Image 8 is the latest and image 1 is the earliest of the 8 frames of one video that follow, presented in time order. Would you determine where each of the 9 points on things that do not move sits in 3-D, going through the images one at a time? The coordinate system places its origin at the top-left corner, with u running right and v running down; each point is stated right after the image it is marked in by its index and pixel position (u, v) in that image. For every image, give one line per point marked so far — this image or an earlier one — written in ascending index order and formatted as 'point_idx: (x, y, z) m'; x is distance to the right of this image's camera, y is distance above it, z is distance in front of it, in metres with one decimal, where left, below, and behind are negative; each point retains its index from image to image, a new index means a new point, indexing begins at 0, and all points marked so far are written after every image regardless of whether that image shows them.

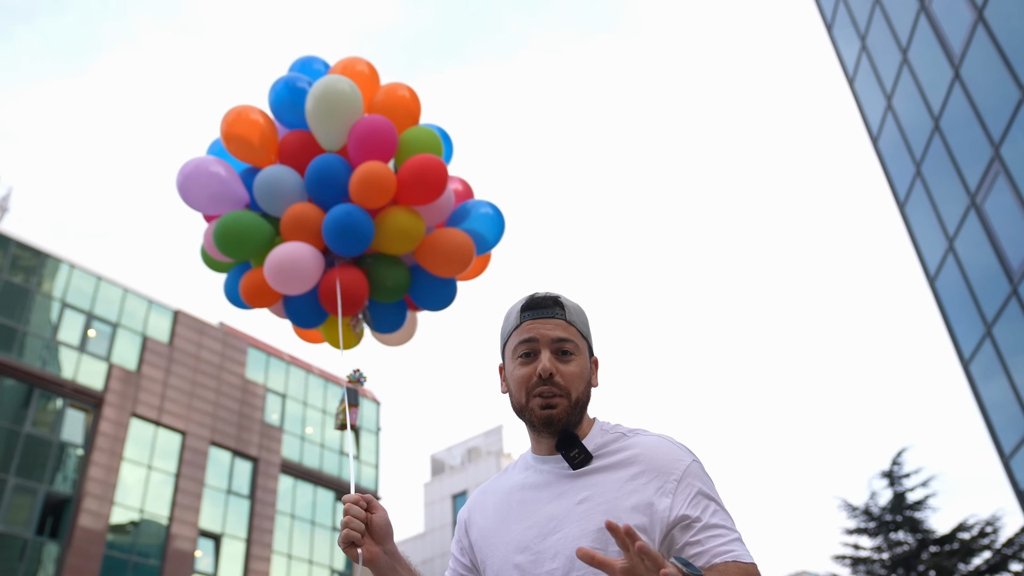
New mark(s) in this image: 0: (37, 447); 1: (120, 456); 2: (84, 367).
0: (-9.9, -3.3, +17.5) m
1: (-8.8, -3.8, +18.9) m
2: (-9.8, -1.8, +19.0) m
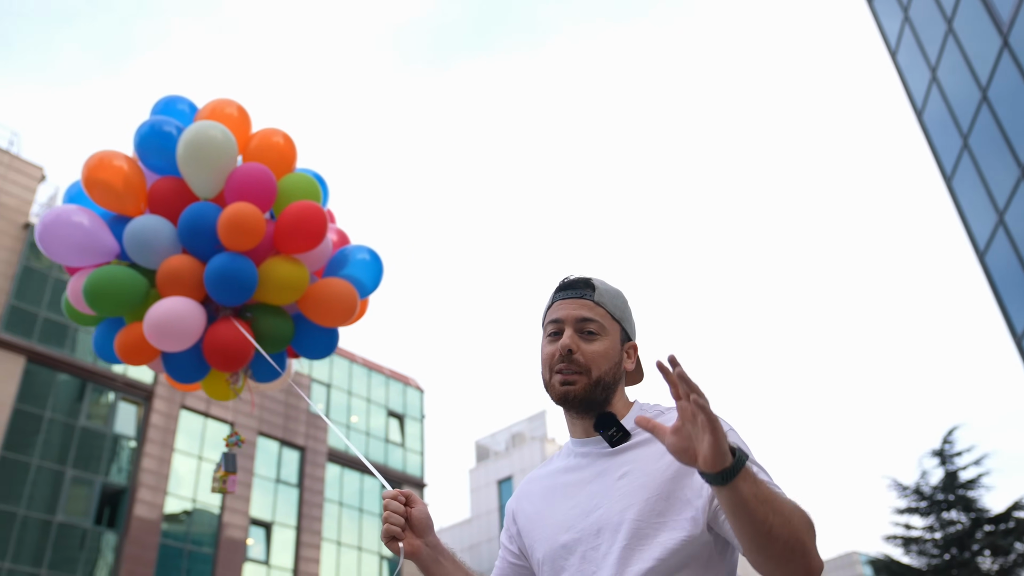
0: (-9.0, -3.3, +18.0) m
1: (-7.8, -3.7, +19.3) m
2: (-8.8, -1.7, +19.4) m
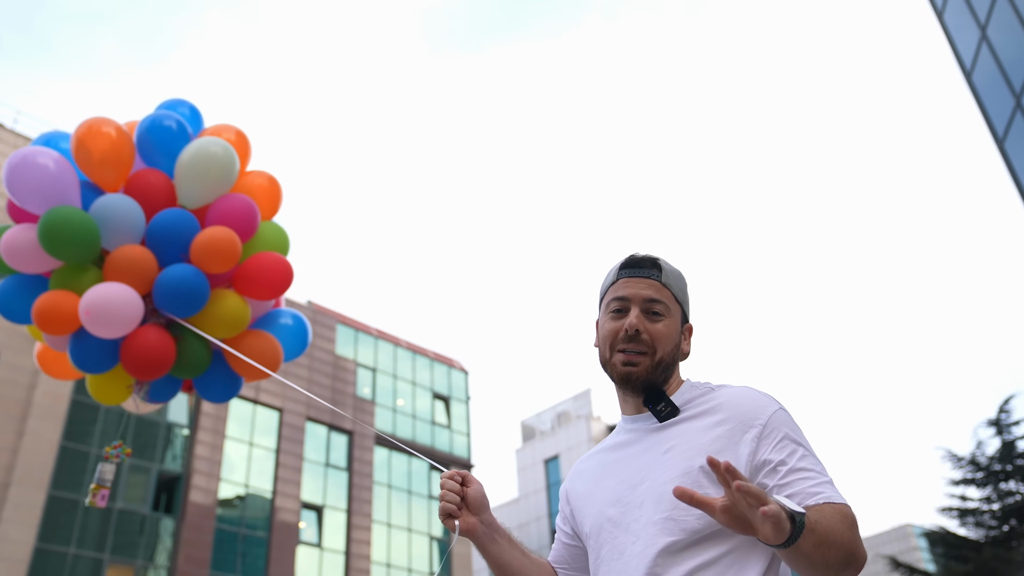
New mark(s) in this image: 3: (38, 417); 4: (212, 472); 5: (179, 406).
0: (-8.0, -3.1, +18.4) m
1: (-6.8, -3.4, +19.7) m
2: (-7.8, -1.5, +19.8) m
3: (-9.5, -2.6, +16.8) m
4: (-6.8, -4.2, +19.0) m
5: (-7.7, -2.7, +19.4) m
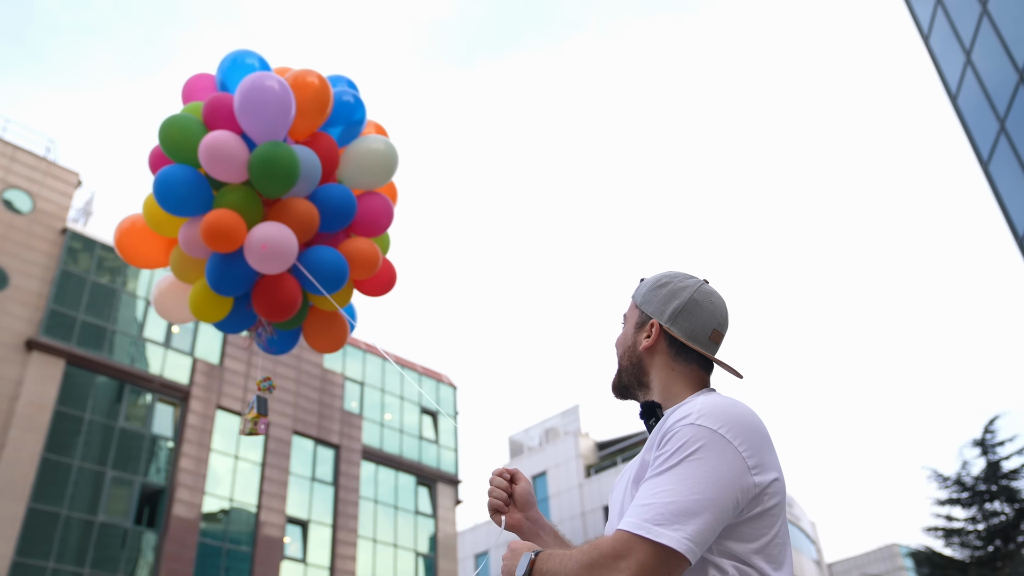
0: (-8.3, -3.3, +18.2) m
1: (-7.1, -3.7, +19.5) m
2: (-8.1, -1.7, +19.6) m
3: (-9.7, -2.8, +16.6) m
4: (-7.1, -4.4, +18.8) m
5: (-8.0, -3.0, +19.2) m
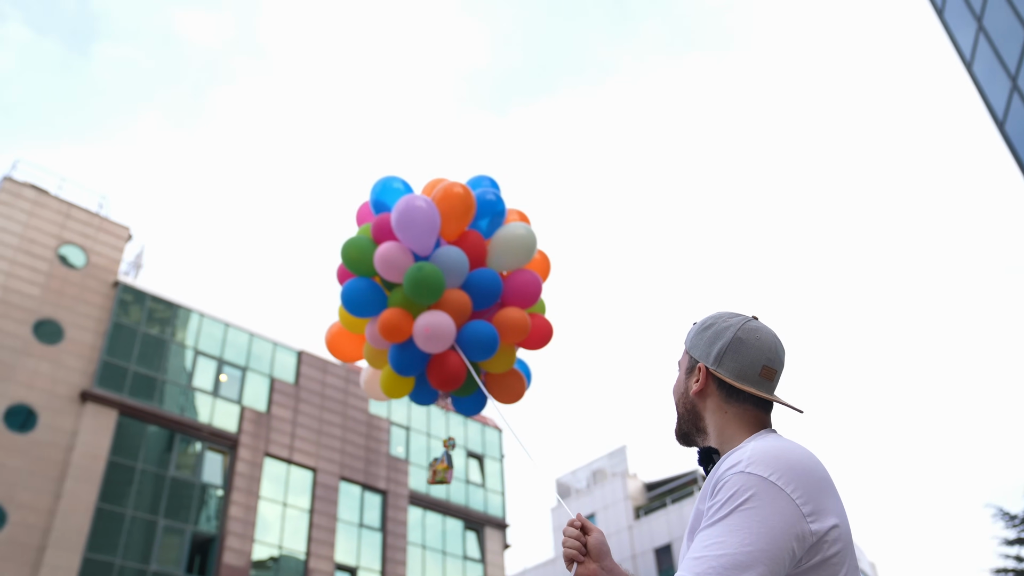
0: (-7.3, -4.4, +18.4) m
1: (-6.0, -4.8, +19.6) m
2: (-7.0, -2.9, +19.9) m
3: (-8.8, -3.8, +16.9) m
4: (-6.0, -5.5, +18.9) m
5: (-6.9, -4.1, +19.4) m
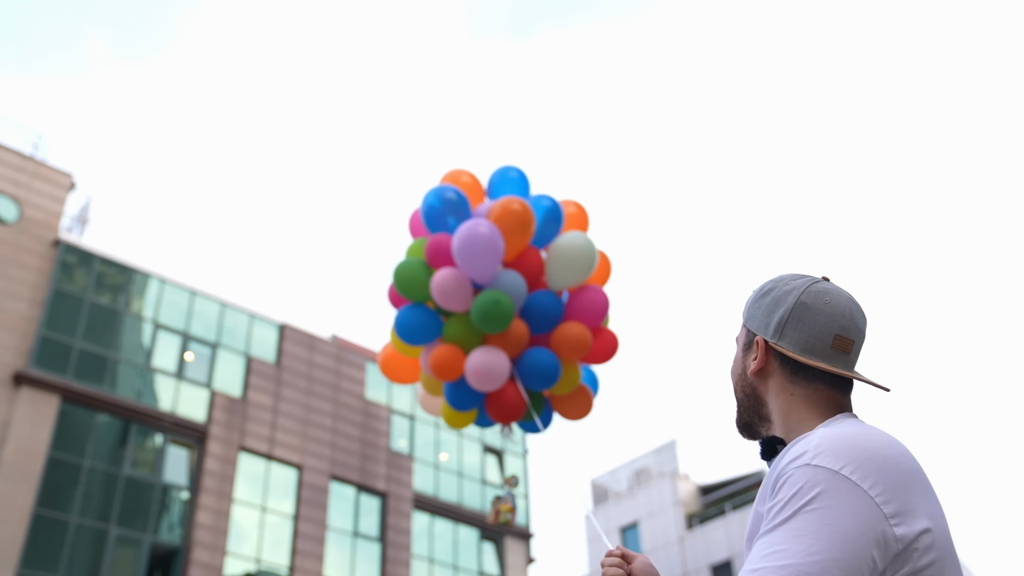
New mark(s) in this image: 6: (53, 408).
0: (-6.8, -3.7, +15.4) m
1: (-5.5, -4.1, +16.6) m
2: (-6.5, -2.1, +16.8) m
3: (-8.4, -3.2, +13.9) m
4: (-5.5, -4.8, +15.9) m
5: (-6.4, -3.4, +16.4) m
6: (-8.1, -2.1, +14.9) m
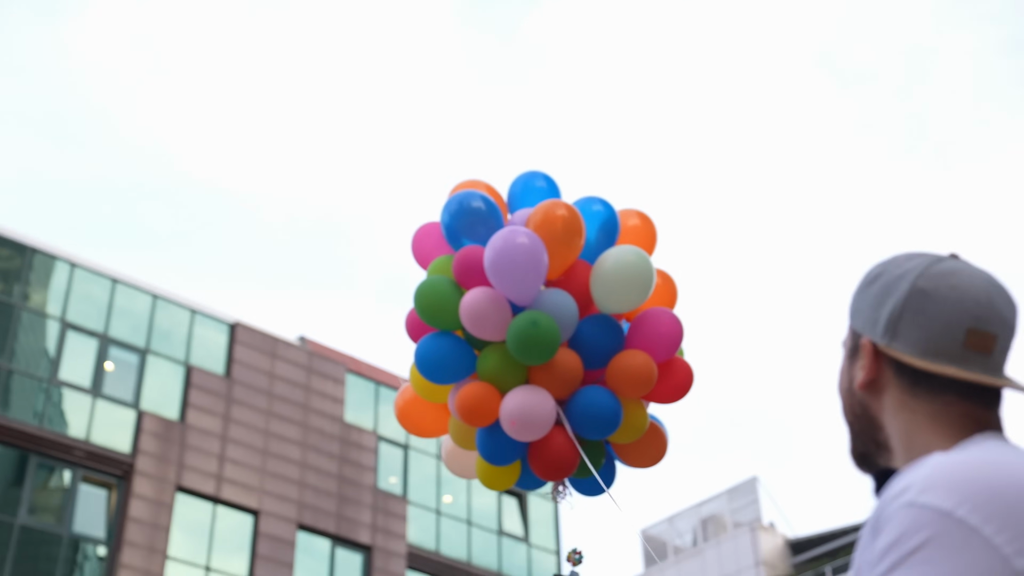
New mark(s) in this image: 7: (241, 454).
0: (-6.4, -3.5, +11.8) m
1: (-5.1, -3.9, +12.9) m
2: (-6.1, -2.0, +13.2) m
3: (-8.0, -3.0, +10.3) m
4: (-5.2, -4.6, +12.2) m
5: (-6.0, -3.2, +12.7) m
6: (-7.8, -1.9, +11.3) m
7: (-4.3, -2.6, +14.6) m
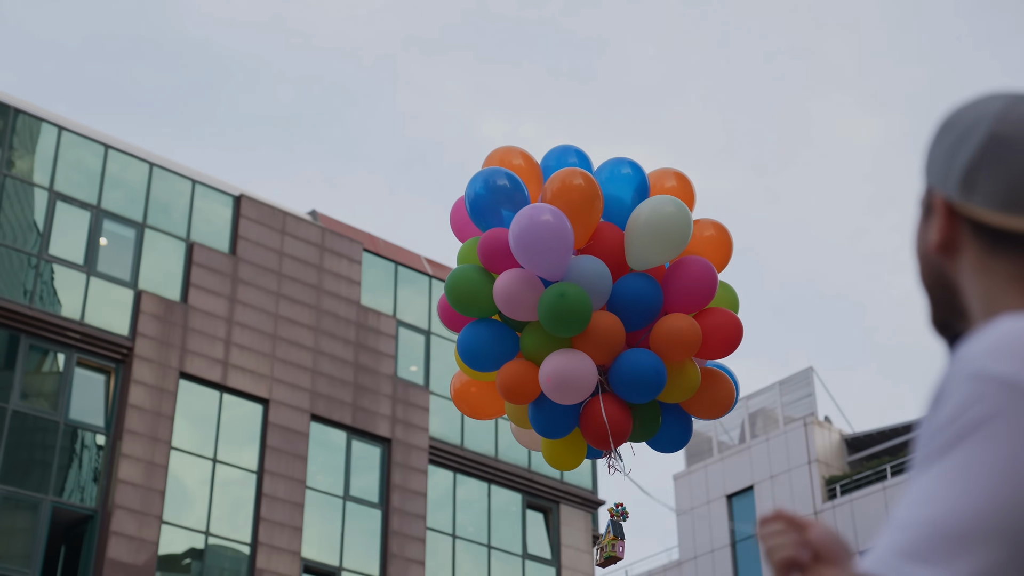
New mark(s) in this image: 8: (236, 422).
0: (-6.0, -1.9, +11.0) m
1: (-4.6, -2.2, +12.1) m
2: (-5.7, -0.2, +12.3) m
3: (-7.7, -1.4, +9.5) m
4: (-4.7, -2.9, +11.5) m
5: (-5.6, -1.4, +11.9) m
6: (-7.4, -0.3, +10.4) m
7: (-3.9, -0.8, +13.7) m
8: (-3.9, -2.0, +13.2) m
